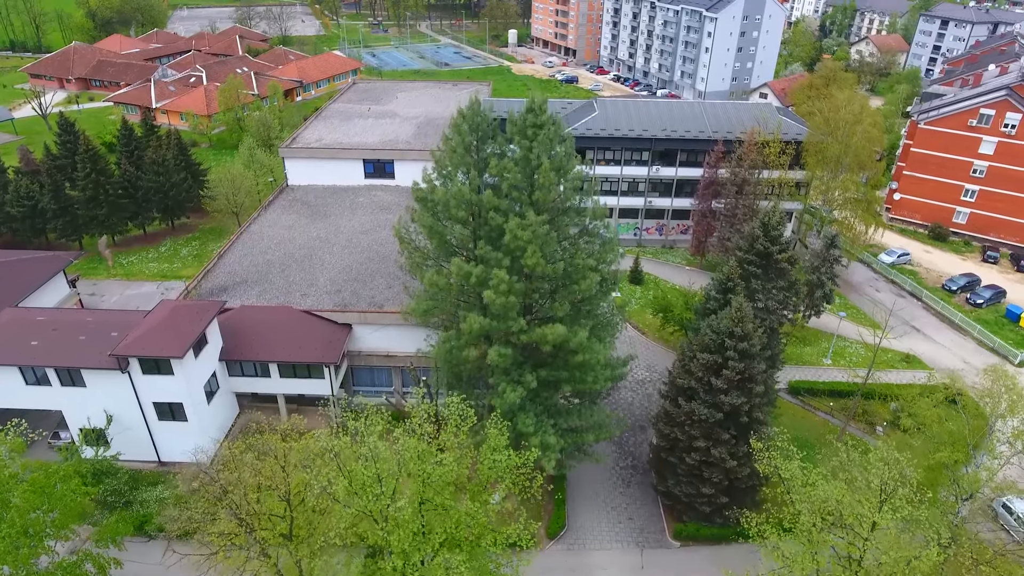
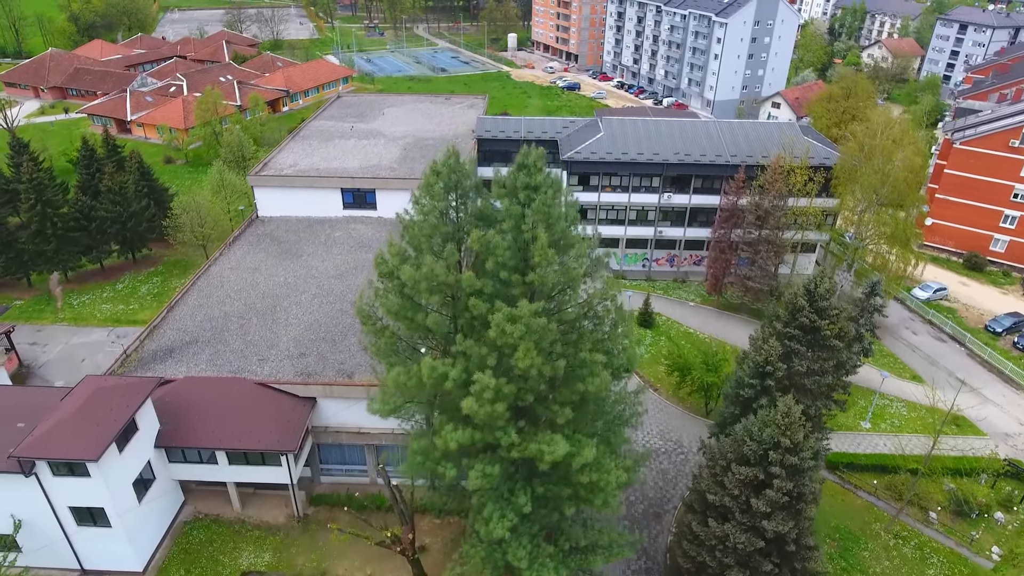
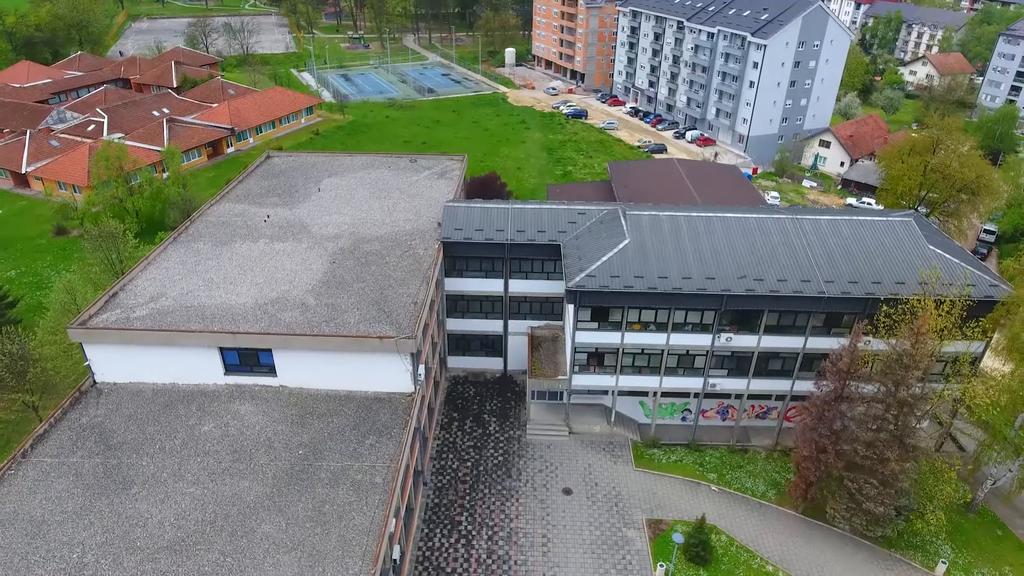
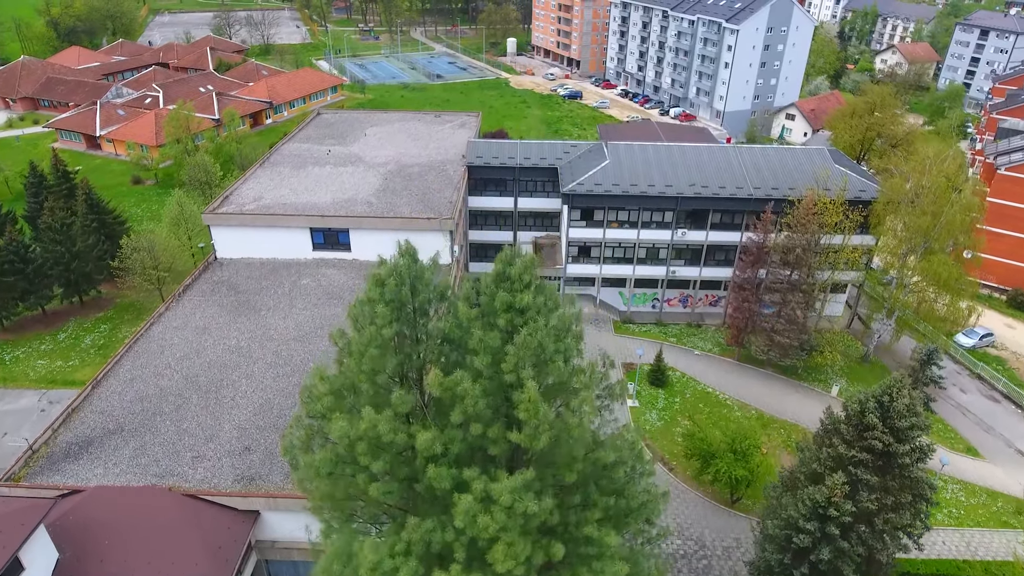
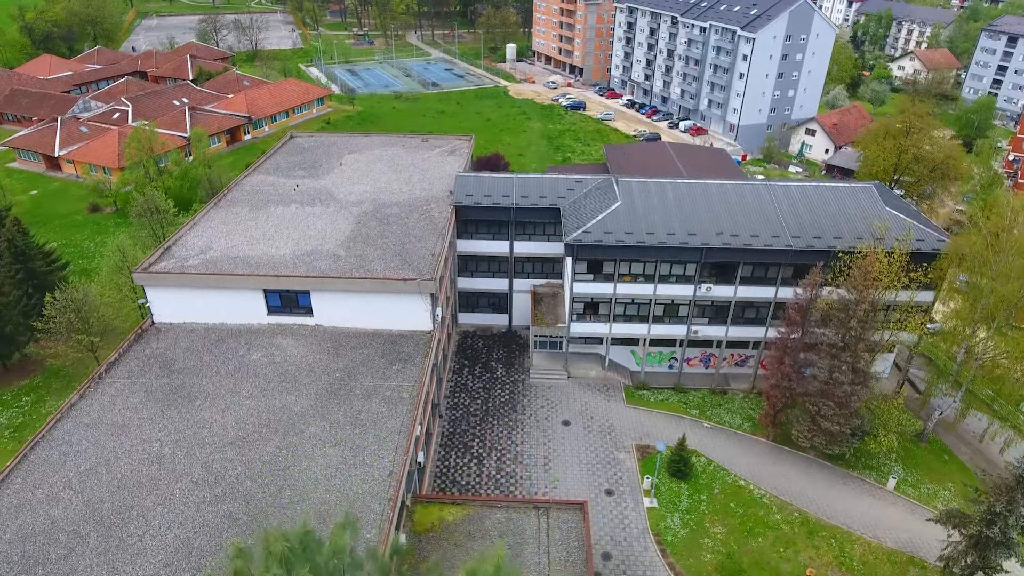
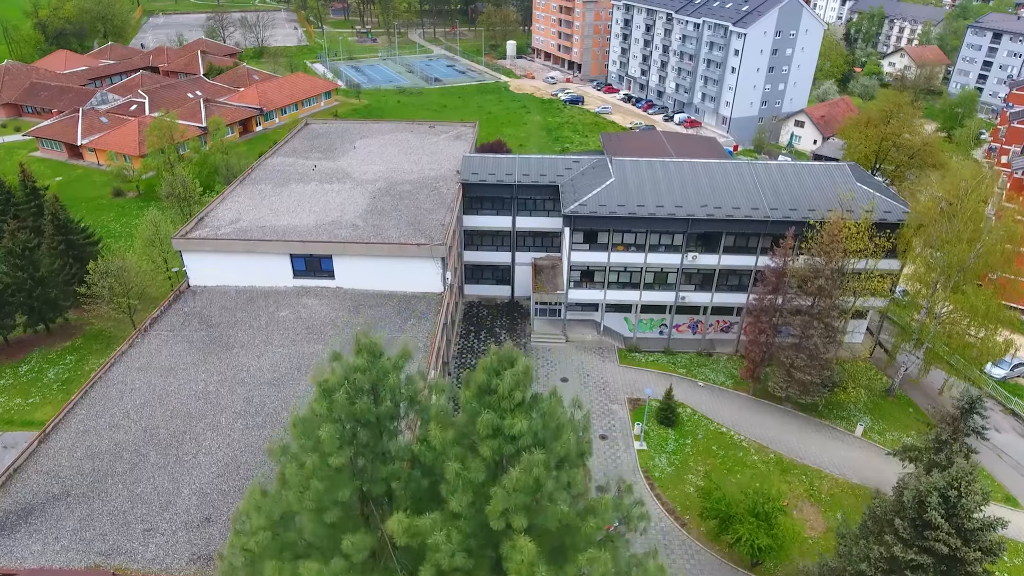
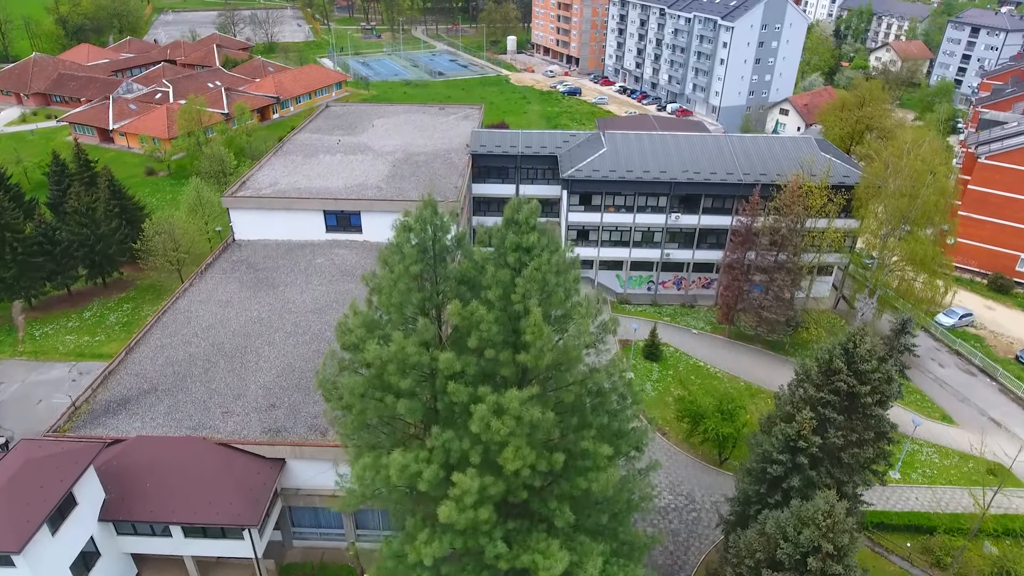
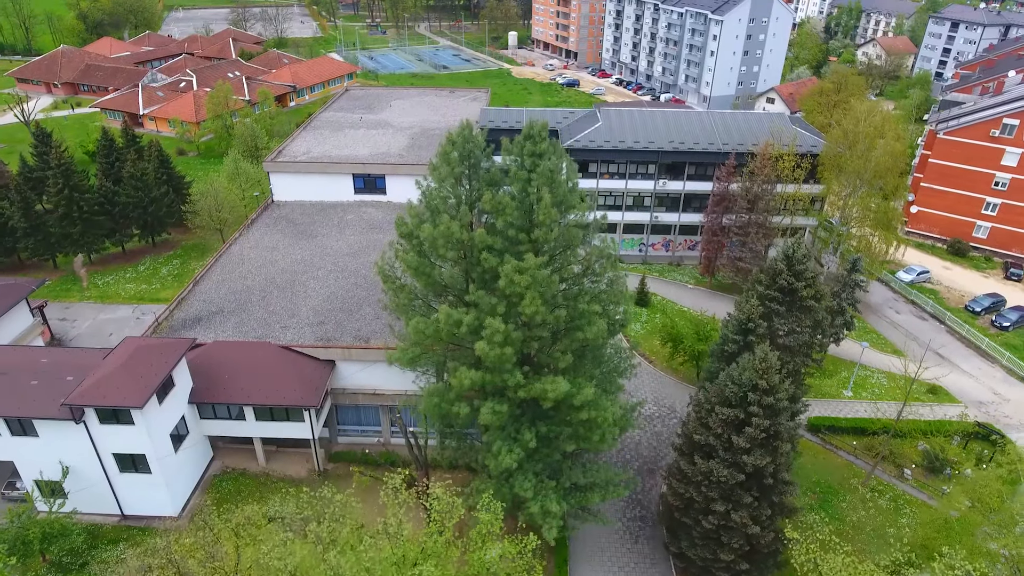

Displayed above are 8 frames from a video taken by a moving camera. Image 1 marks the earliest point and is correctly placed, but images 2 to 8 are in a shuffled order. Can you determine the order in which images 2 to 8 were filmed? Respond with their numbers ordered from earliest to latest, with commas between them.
8, 2, 7, 4, 6, 5, 3
